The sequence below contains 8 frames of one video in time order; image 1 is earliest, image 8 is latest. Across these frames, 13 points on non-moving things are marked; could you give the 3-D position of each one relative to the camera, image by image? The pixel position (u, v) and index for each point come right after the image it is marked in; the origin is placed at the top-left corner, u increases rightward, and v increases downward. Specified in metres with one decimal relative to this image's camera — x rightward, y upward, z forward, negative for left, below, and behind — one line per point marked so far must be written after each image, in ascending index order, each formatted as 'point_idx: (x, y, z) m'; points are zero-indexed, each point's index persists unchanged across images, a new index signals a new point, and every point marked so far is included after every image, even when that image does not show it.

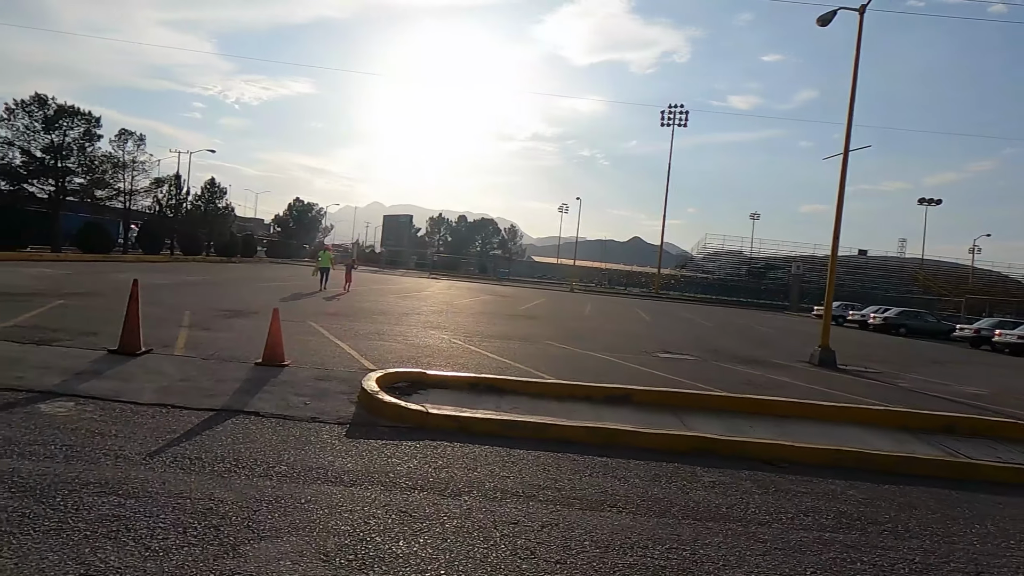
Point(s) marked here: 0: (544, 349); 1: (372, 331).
0: (+0.7, -1.2, +14.9) m
1: (-3.4, -0.9, +15.6) m
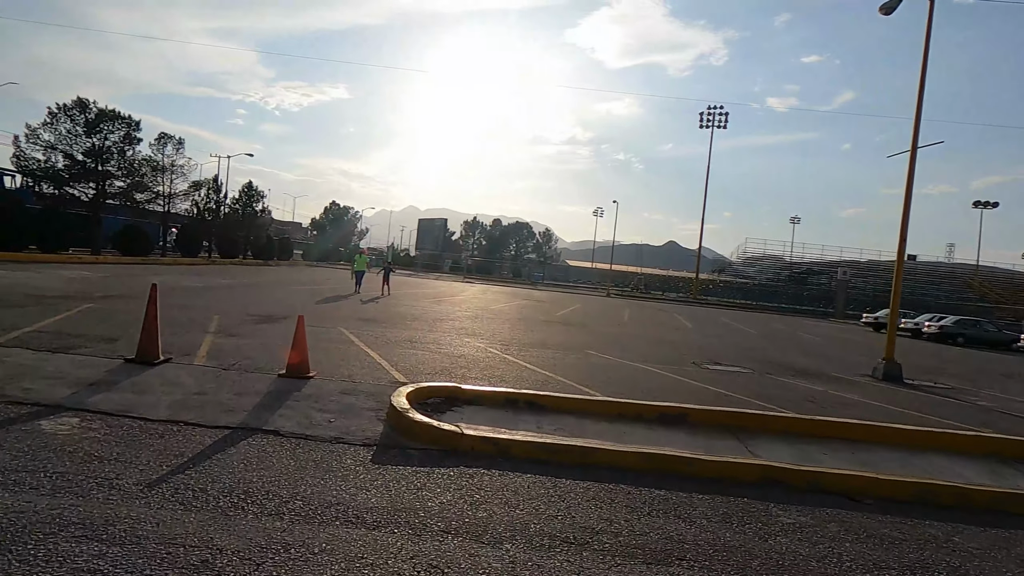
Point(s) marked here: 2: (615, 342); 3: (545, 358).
0: (+1.5, -1.4, +14.1) m
1: (-2.5, -1.0, +14.9) m
2: (+2.9, -1.4, +18.8) m
3: (+0.7, -1.3, +14.2) m
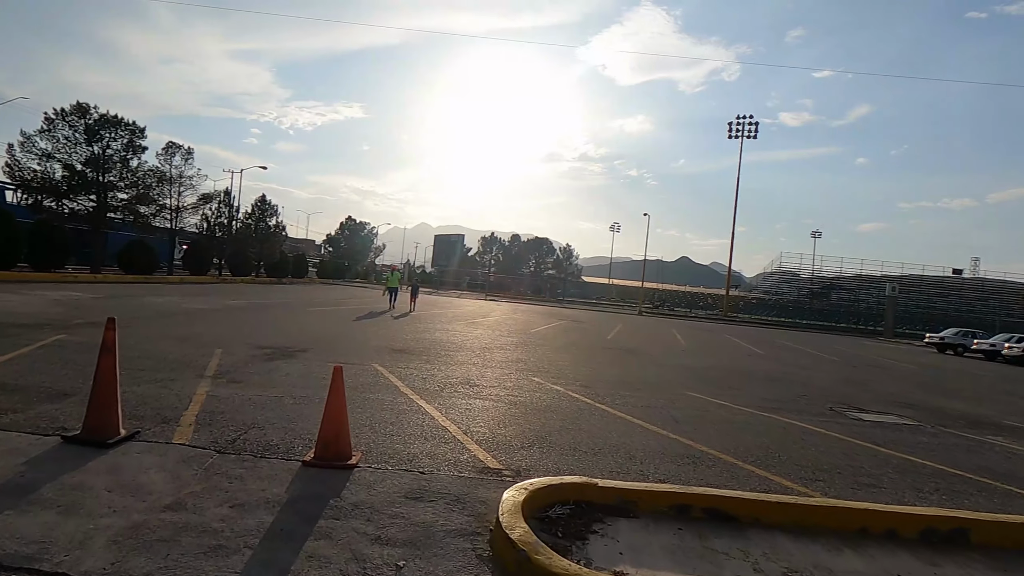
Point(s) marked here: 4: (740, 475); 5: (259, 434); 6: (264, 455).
0: (+2.9, -1.8, +10.9) m
1: (-1.1, -1.4, +11.8) m
2: (+4.4, -1.9, +15.5) m
3: (+2.1, -1.7, +11.0) m
4: (+2.1, -1.7, +6.1) m
5: (-2.3, -1.3, +6.1) m
6: (-2.0, -1.4, +5.5) m
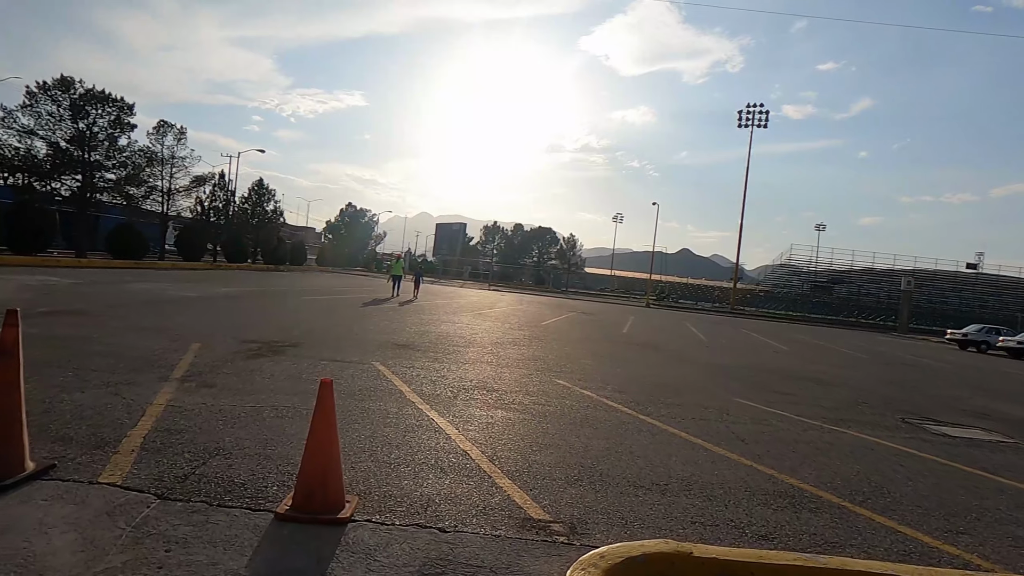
0: (+3.2, -1.7, +9.4) m
1: (-0.8, -1.2, +10.3) m
2: (+4.7, -1.7, +14.0) m
3: (+2.4, -1.6, +9.5) m
4: (+2.4, -1.6, +4.6) m
5: (-2.0, -1.2, +4.6) m
6: (-1.7, -1.3, +4.0) m
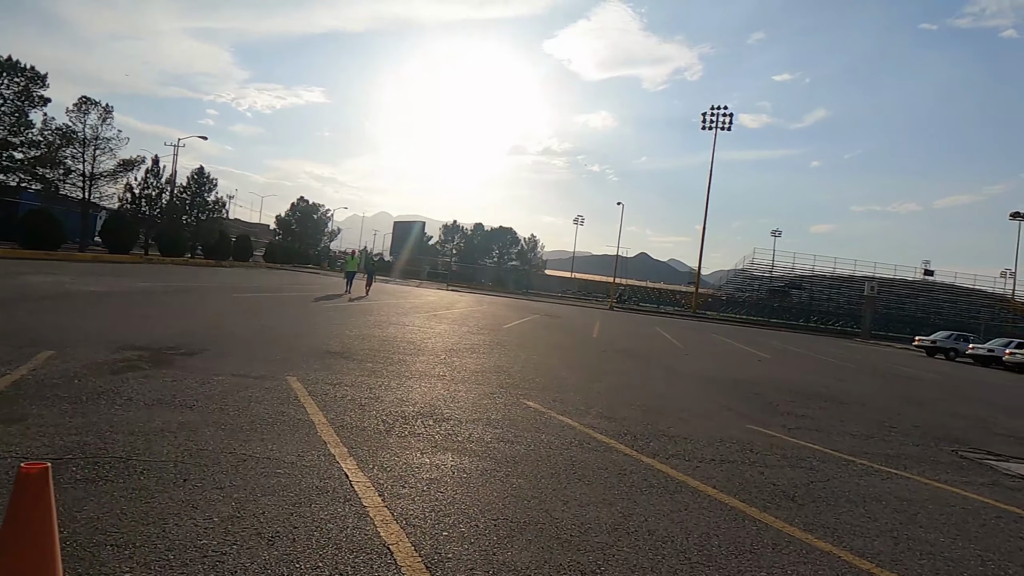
0: (+2.7, -1.6, +7.4) m
1: (-1.3, -1.2, +8.1) m
2: (+3.9, -1.8, +12.1) m
3: (+1.9, -1.5, +7.4) m
4: (+2.2, -1.6, +2.5) m
5: (-2.2, -1.1, +2.3) m
6: (-1.8, -1.2, +1.6) m
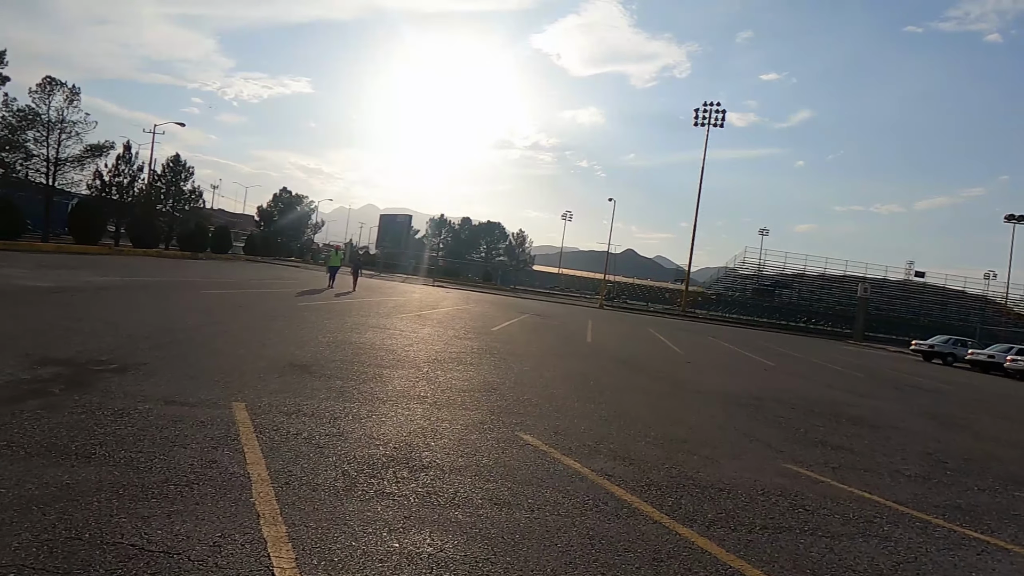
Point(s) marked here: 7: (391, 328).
0: (+2.7, -1.8, +6.1) m
1: (-1.4, -1.3, +6.7) m
2: (+3.8, -1.9, +10.9) m
3: (+1.8, -1.7, +6.2) m
4: (+2.2, -1.8, +1.2) m
5: (-2.1, -1.2, +0.9) m
6: (-1.8, -1.3, +0.3) m
7: (-2.8, -0.9, +15.3) m
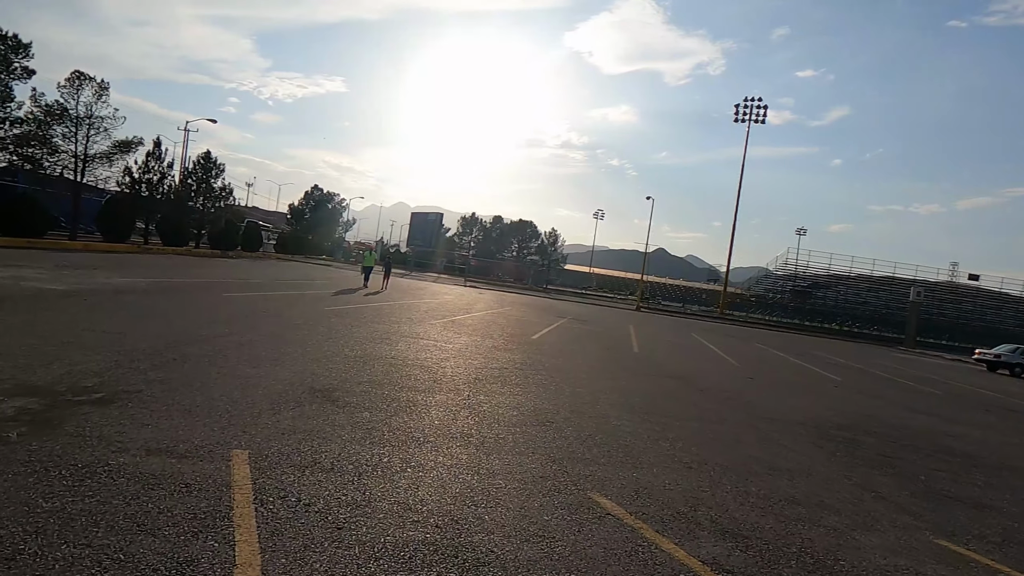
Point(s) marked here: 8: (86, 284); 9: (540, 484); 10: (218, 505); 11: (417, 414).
0: (+3.2, -2.0, +4.6) m
1: (-0.8, -1.4, +5.4) m
2: (+4.5, -2.1, +9.3) m
3: (+2.4, -1.8, +4.7) m
4: (+2.6, -2.0, -0.3) m
5: (-1.8, -1.4, -0.4) m
6: (-1.5, -1.5, -1.0) m
7: (-1.8, -1.0, +13.9) m
8: (-10.1, +0.1, +15.8) m
9: (+0.2, -1.5, +5.2) m
10: (-1.8, -1.3, +4.1) m
11: (-1.0, -1.4, +7.2) m
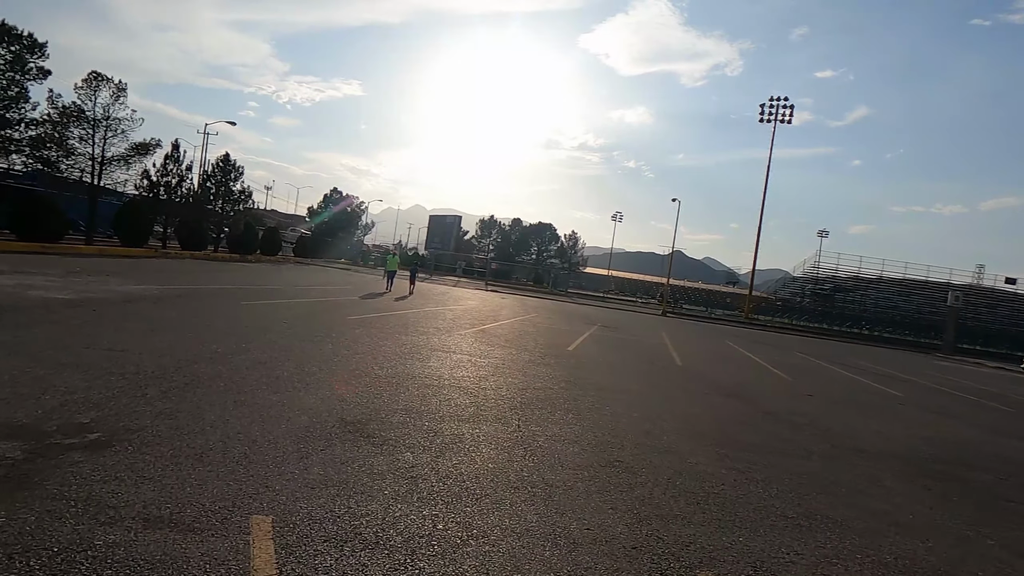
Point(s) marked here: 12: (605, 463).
0: (+3.7, -2.1, +3.4) m
1: (-0.3, -1.6, +4.3) m
2: (+5.2, -2.2, +8.1) m
3: (+2.9, -2.0, +3.5) m
4: (+3.0, -2.1, -1.4) m
5: (-1.4, -1.5, -1.5) m
6: (-1.1, -1.6, -2.1) m
7: (-1.1, -1.2, +12.9) m
8: (-9.3, -0.1, +15.0) m
9: (+0.8, -1.7, +4.1) m
10: (-1.3, -1.5, +3.0) m
11: (-0.4, -1.5, +6.1) m
12: (+0.9, -1.7, +6.4) m
